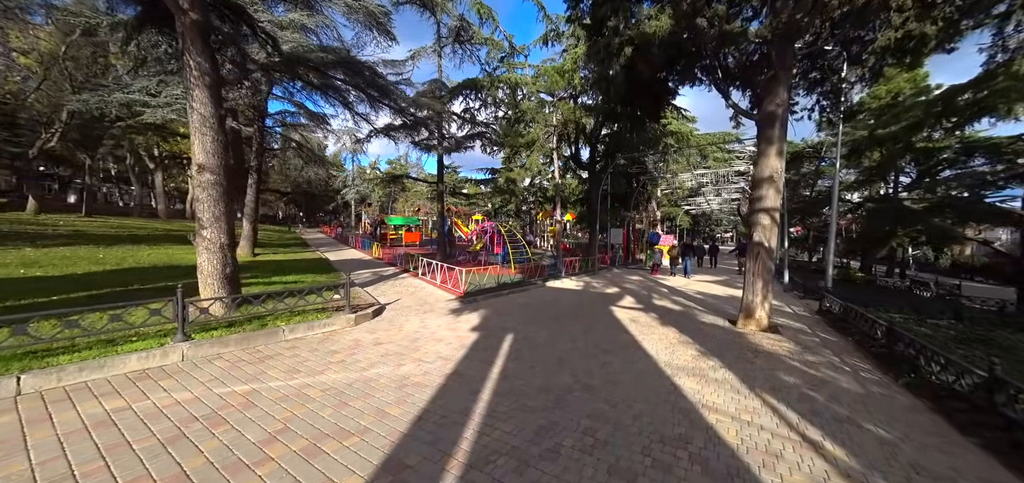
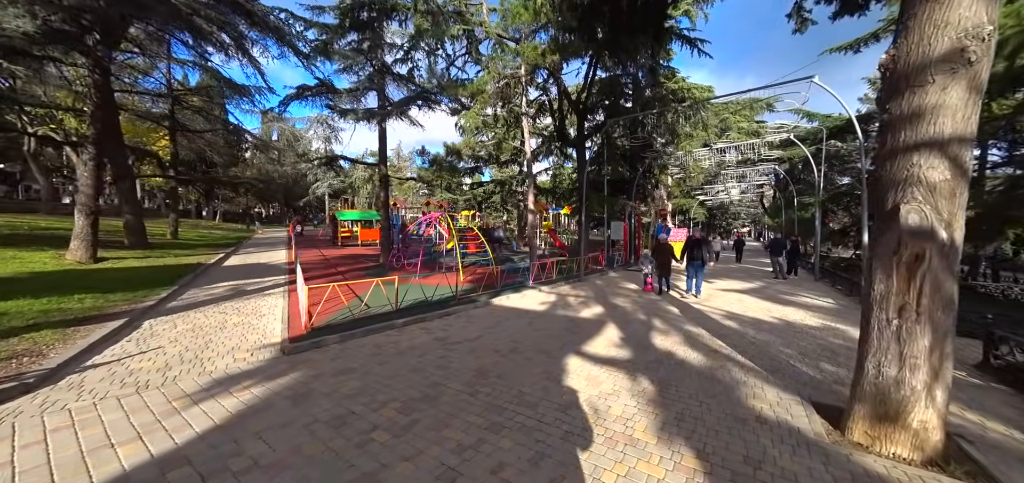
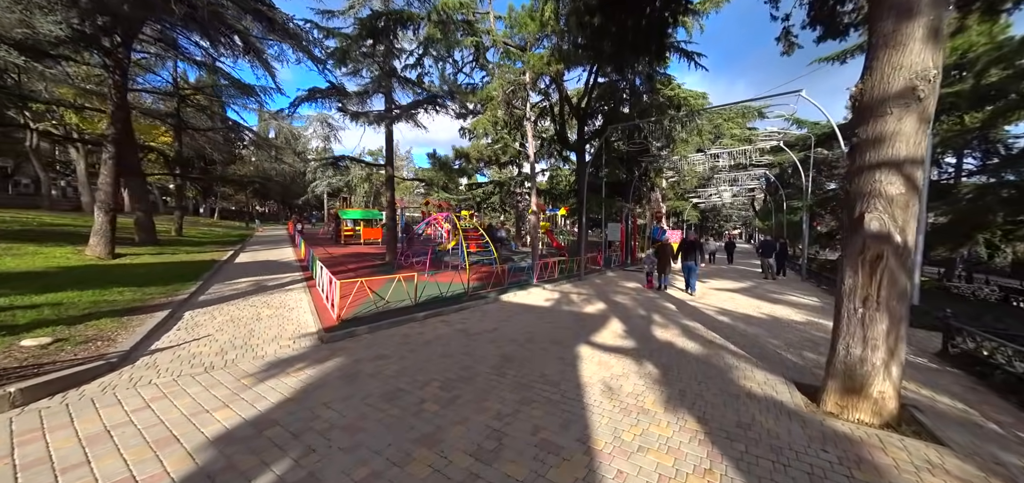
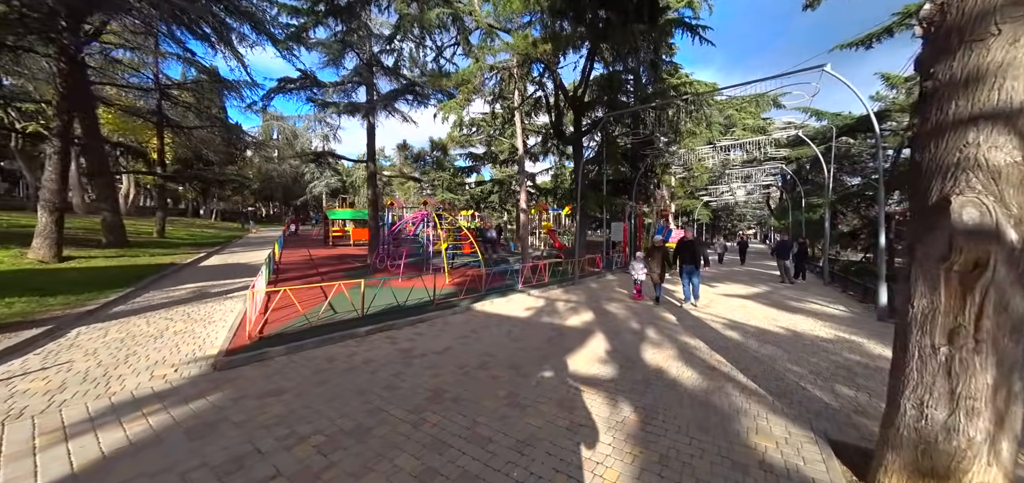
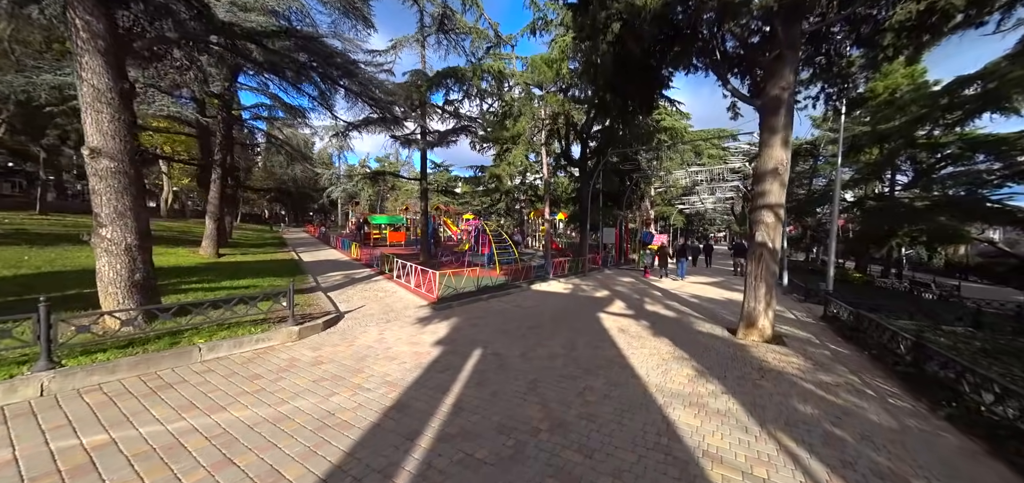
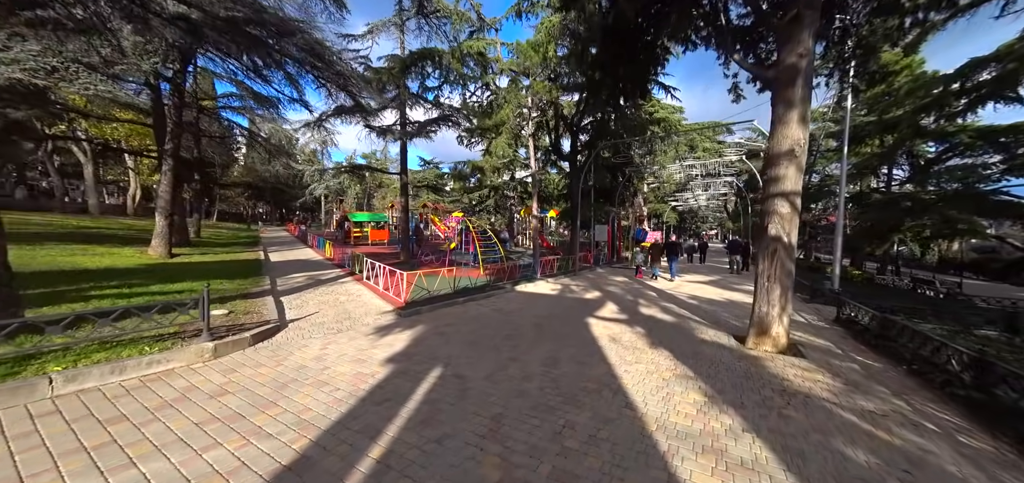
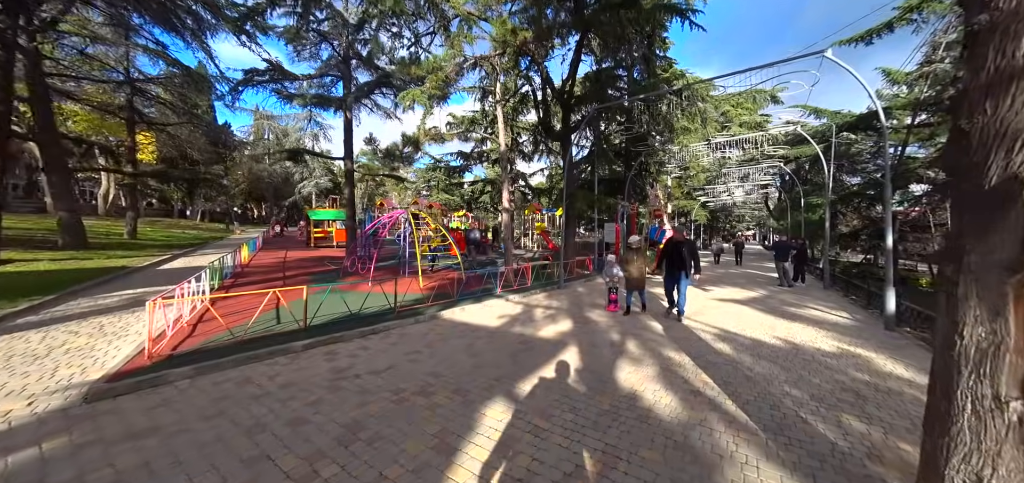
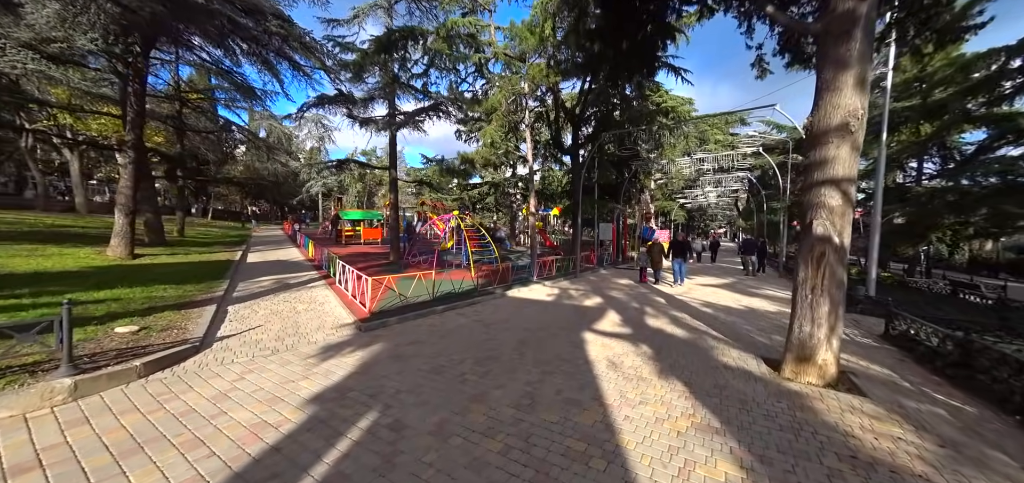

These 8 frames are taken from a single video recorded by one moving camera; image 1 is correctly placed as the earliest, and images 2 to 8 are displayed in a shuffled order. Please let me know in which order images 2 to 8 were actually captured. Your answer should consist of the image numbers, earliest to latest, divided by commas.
5, 6, 8, 3, 2, 4, 7
